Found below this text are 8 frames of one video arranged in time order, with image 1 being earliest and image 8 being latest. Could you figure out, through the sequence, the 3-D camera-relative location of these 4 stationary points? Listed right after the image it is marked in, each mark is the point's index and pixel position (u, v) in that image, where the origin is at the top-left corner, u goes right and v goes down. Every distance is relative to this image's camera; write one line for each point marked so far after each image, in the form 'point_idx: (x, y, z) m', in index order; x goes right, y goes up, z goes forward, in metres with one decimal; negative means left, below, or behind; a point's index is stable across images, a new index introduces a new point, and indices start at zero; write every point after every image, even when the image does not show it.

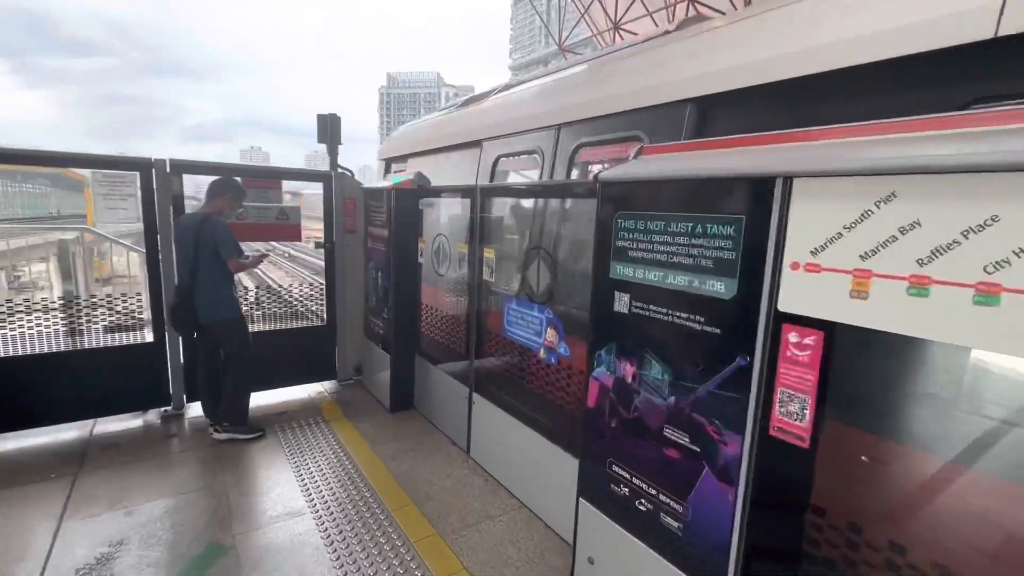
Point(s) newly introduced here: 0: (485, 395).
0: (-0.2, -0.8, +3.6) m
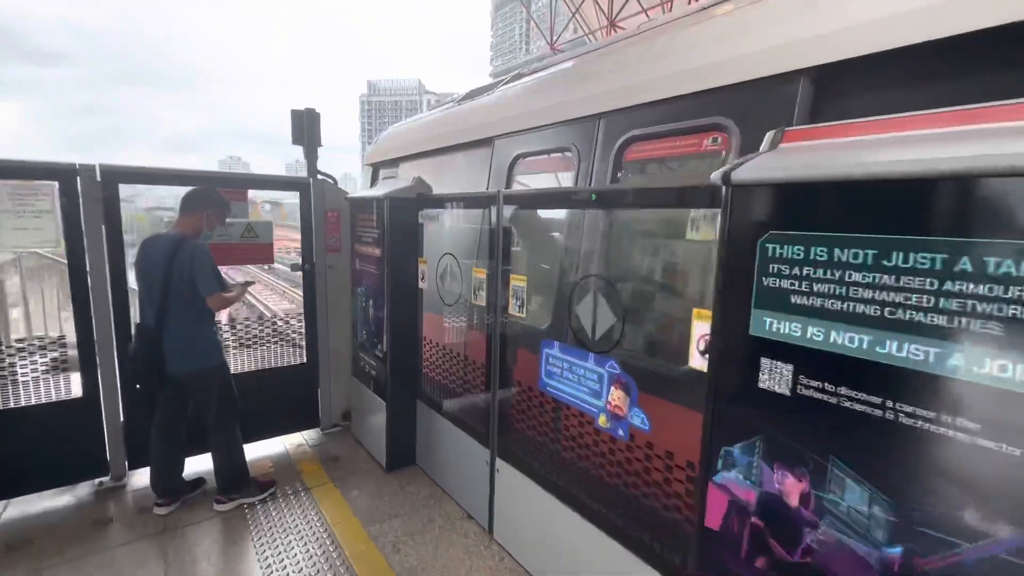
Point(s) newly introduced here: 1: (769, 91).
0: (0.0, -1.0, +2.8) m
1: (+1.1, +0.9, +2.1) m
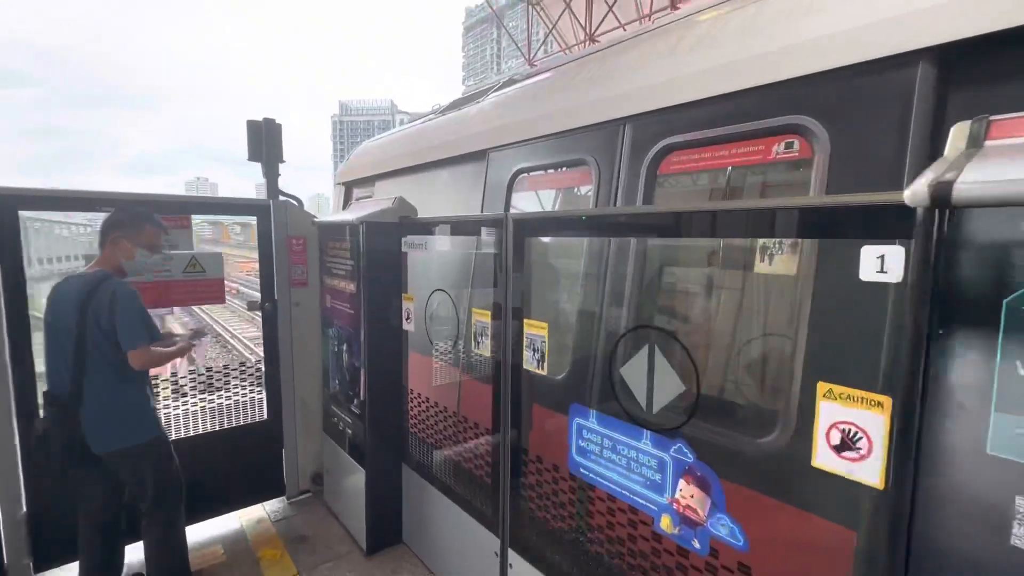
0: (+0.1, -1.2, +2.2) m
1: (+1.2, +0.7, +1.6) m
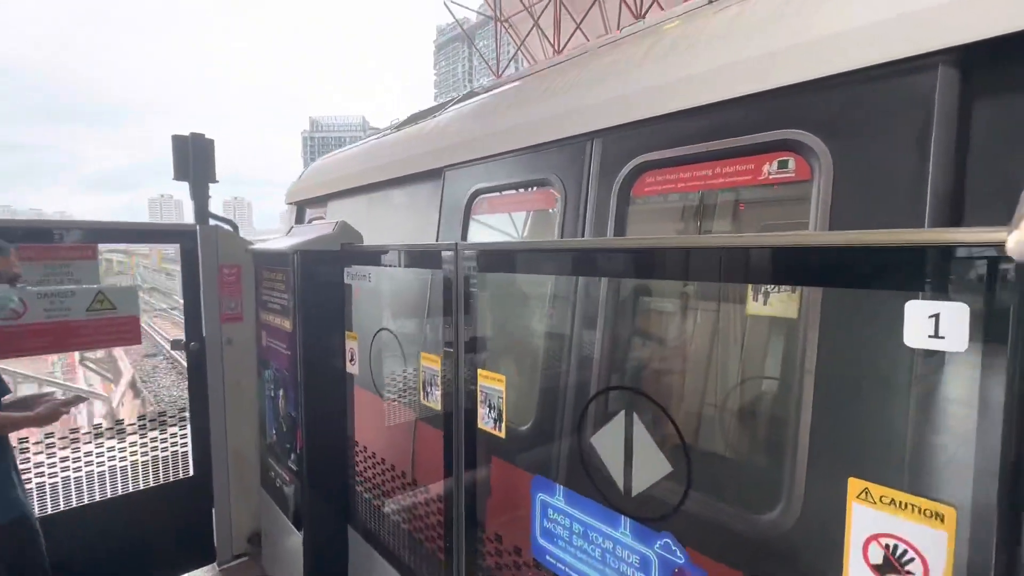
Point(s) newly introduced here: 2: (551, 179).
0: (-0.1, -1.4, +1.8) m
1: (+1.0, +0.6, +1.4) m
2: (+0.2, +0.5, +2.3) m
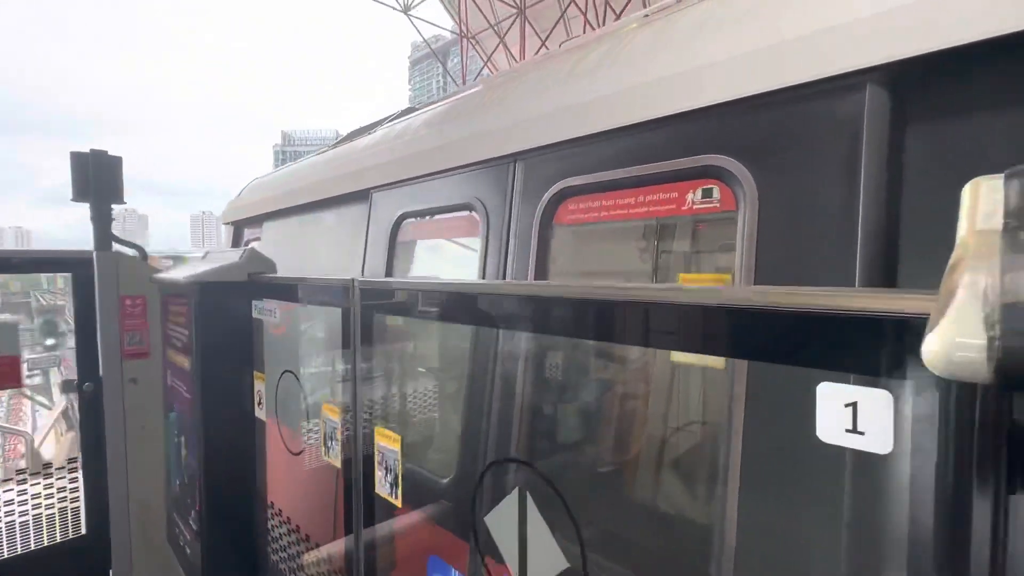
0: (-0.4, -1.5, +1.5) m
1: (+0.7, +0.5, +1.2) m
2: (-0.2, +0.4, +2.1) m
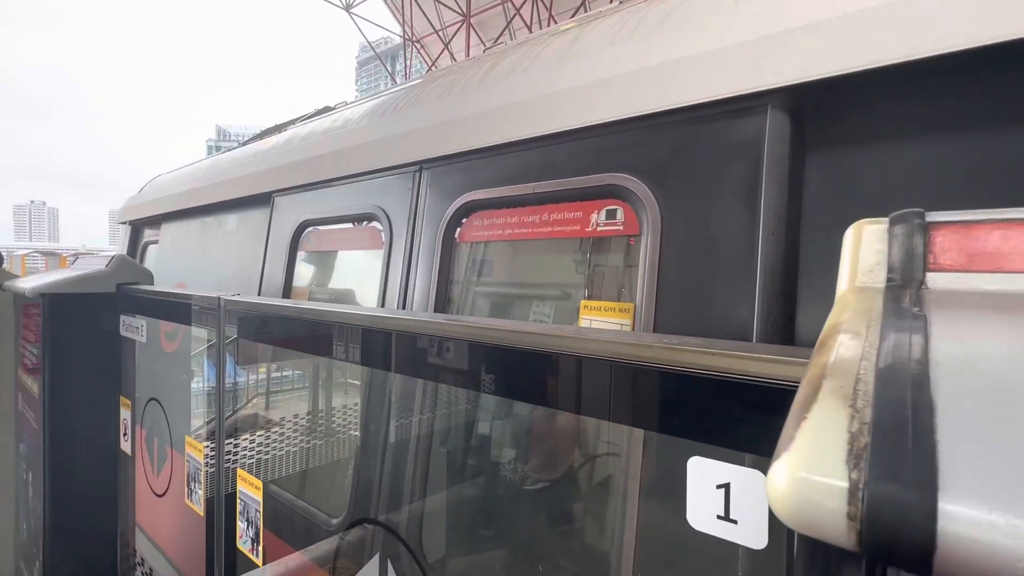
0: (-0.7, -1.6, +1.3) m
1: (+0.5, +0.4, +1.2) m
2: (-0.5, +0.3, +1.9) m
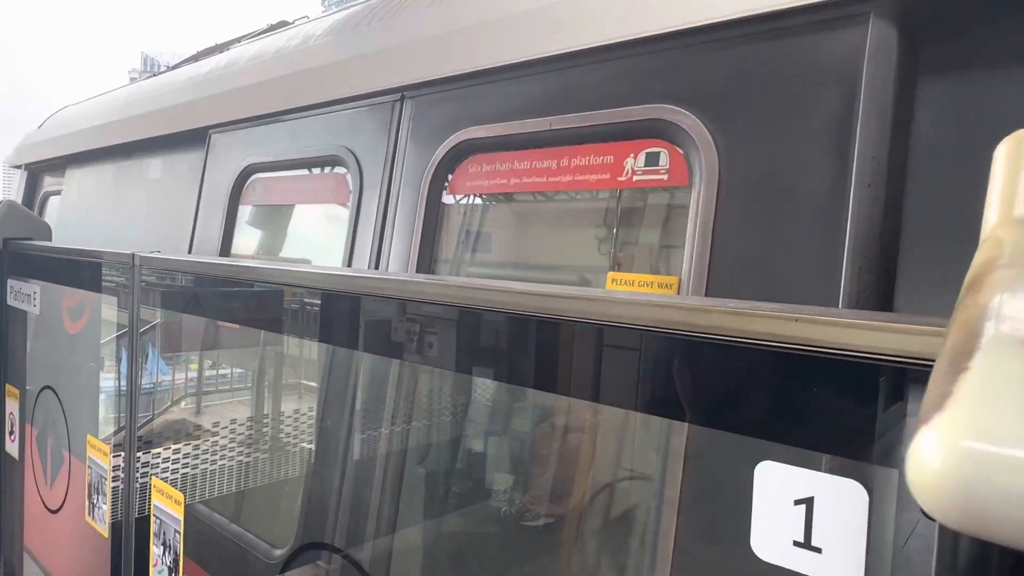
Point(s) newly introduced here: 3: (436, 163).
0: (-0.7, -1.5, +1.0) m
1: (+0.5, +0.4, +0.9) m
2: (-0.5, +0.4, +1.5) m
3: (-0.2, +0.3, +1.3) m
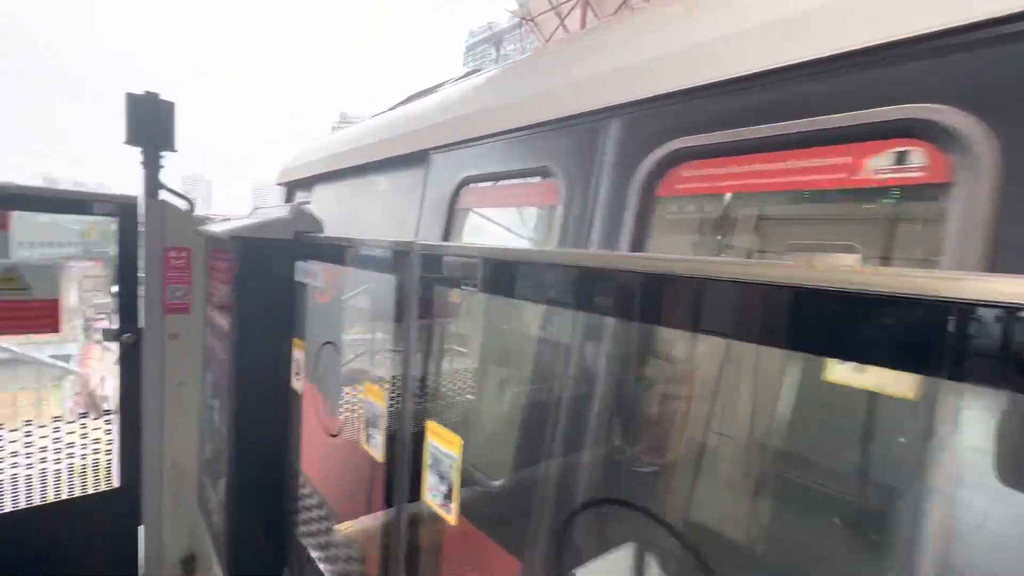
0: (-0.2, -1.4, +1.3) m
1: (+1.0, +0.4, +0.8) m
2: (+0.1, +0.4, +1.7) m
3: (+0.4, +0.4, +1.4) m
